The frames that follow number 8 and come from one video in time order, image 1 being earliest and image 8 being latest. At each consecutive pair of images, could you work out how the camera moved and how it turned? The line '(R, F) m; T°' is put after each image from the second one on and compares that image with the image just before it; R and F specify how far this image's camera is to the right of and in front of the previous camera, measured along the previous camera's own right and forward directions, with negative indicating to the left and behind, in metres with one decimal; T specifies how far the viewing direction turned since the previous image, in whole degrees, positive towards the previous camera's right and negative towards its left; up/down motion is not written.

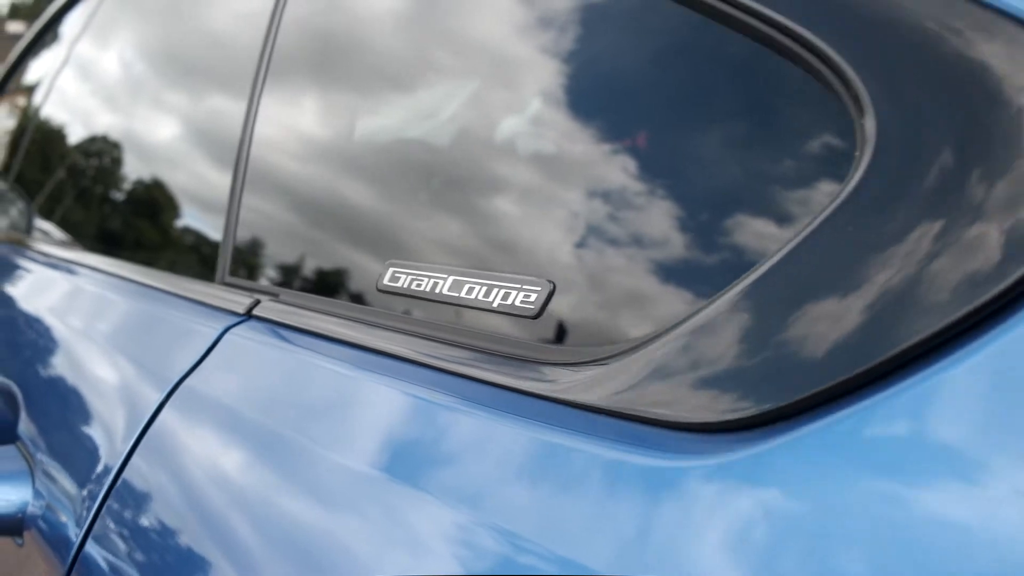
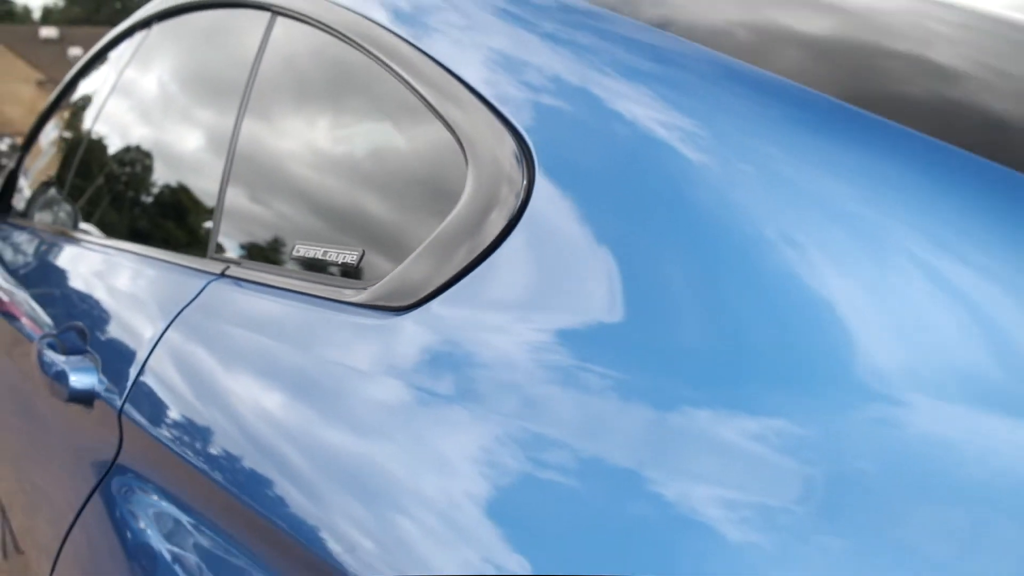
(0.0, -0.1) m; -1°
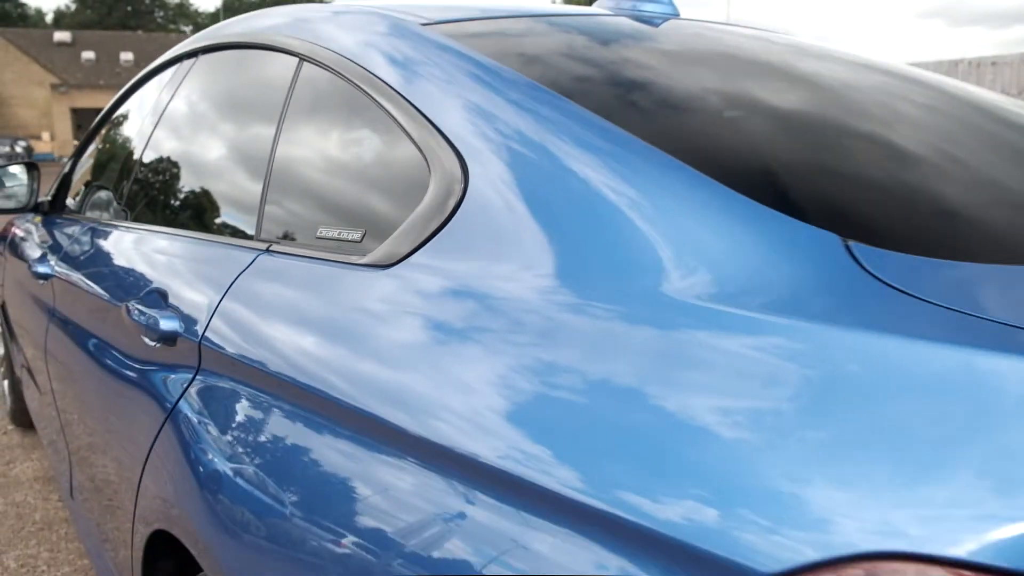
(0.0, -0.3) m; -1°
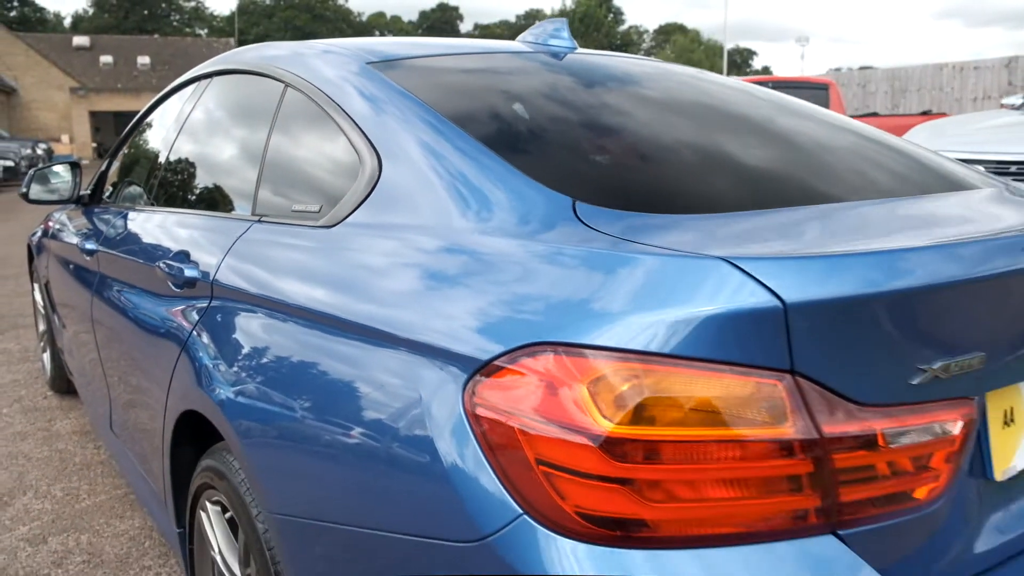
(+0.2, -0.5) m; -1°
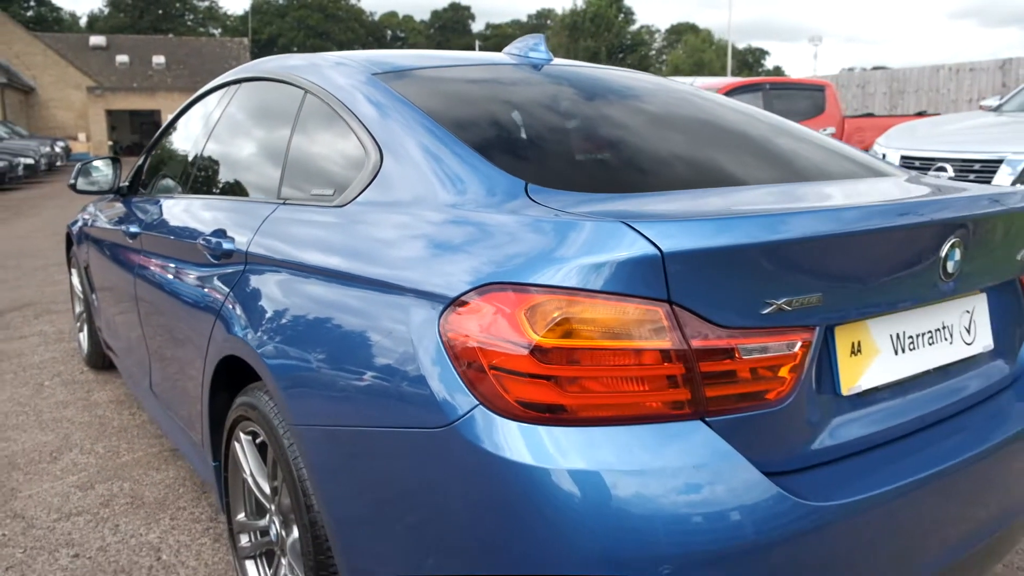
(+0.1, -0.4) m; -1°
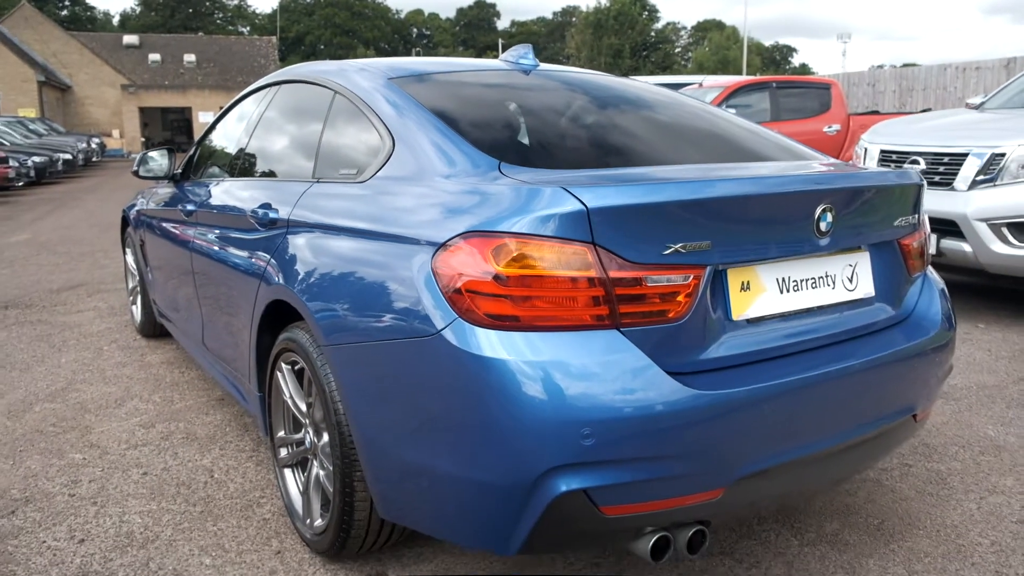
(+0.1, -0.5) m; -2°
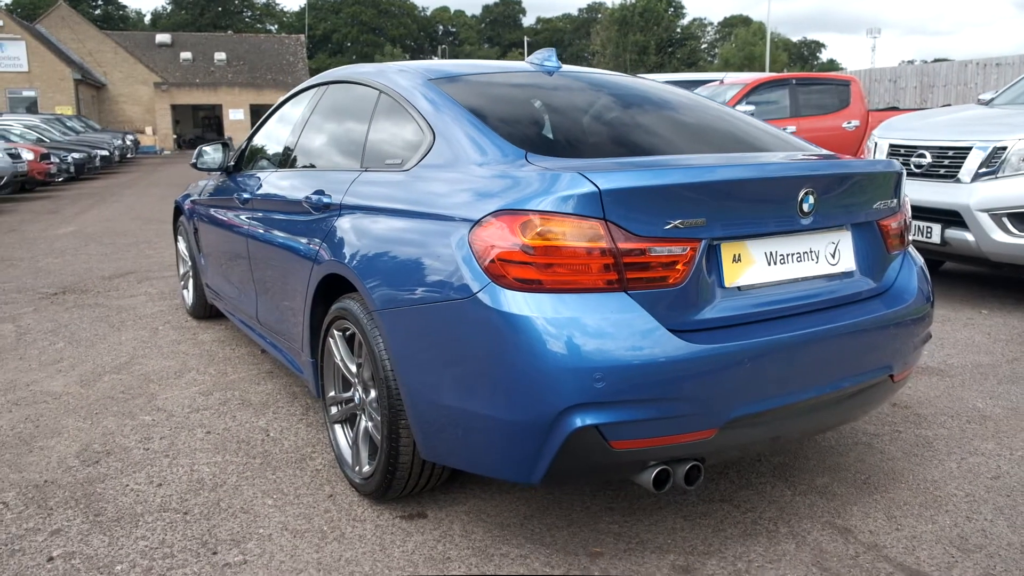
(0.0, -0.3) m; -2°
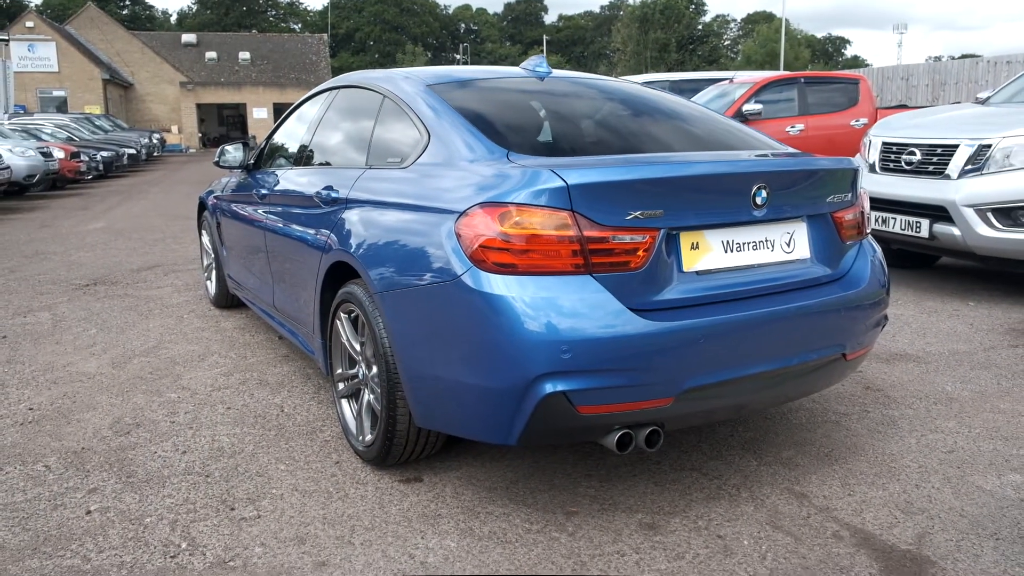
(+0.1, -0.3) m; -1°
